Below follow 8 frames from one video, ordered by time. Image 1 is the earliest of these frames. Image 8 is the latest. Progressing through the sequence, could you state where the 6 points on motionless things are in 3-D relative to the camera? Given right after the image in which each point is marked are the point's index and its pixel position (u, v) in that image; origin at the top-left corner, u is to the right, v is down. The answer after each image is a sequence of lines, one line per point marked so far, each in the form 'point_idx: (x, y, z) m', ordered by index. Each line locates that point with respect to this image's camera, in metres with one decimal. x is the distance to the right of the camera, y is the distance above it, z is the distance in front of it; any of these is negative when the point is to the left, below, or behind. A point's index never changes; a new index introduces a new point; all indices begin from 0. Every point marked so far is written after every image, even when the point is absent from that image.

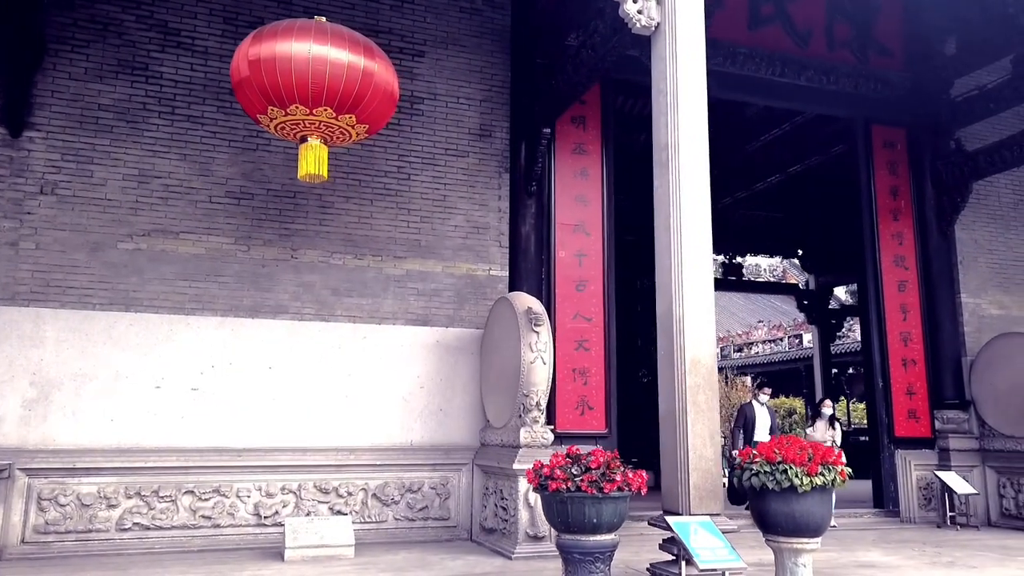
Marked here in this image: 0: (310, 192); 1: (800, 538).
0: (-1.6, +0.7, +5.9) m
1: (+1.4, -1.2, +3.8) m
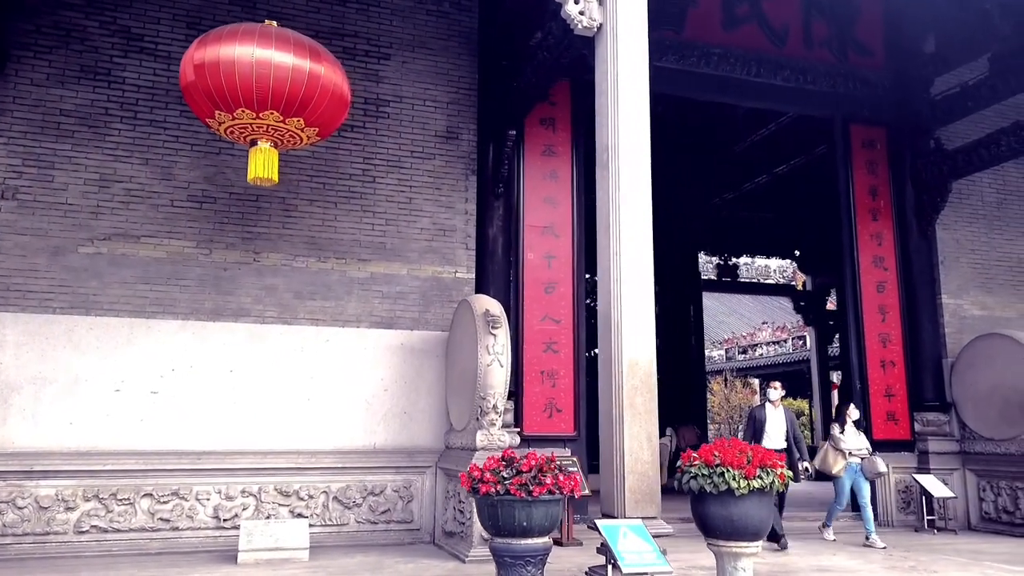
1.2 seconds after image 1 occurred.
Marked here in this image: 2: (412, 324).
0: (-1.8, +0.7, +5.9) m
1: (+1.1, -1.2, +3.8) m
2: (-0.8, -0.3, +6.1) m
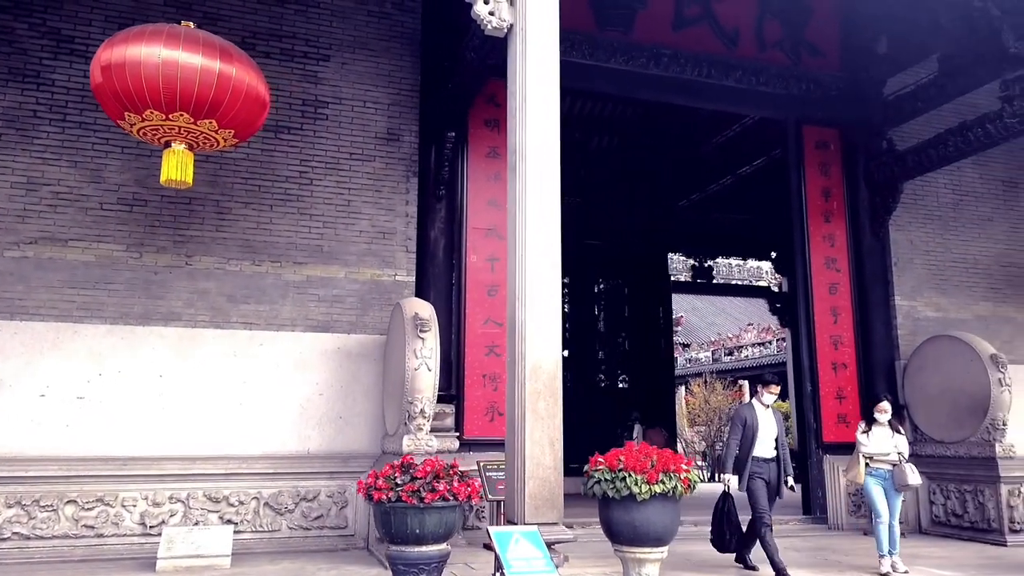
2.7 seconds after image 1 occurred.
0: (-2.3, +0.7, +5.8) m
1: (+0.6, -1.3, +3.7) m
2: (-1.3, -0.3, +6.0) m
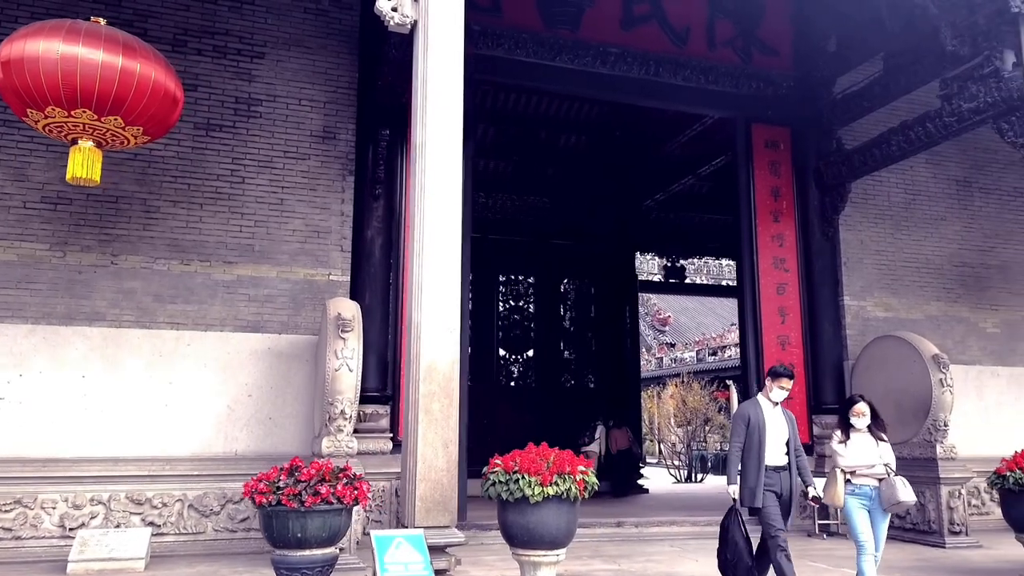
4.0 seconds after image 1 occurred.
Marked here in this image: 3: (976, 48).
0: (-2.8, +0.7, +5.8) m
1: (+0.1, -1.3, +3.7) m
2: (-1.8, -0.3, +6.0) m
3: (+3.6, +1.8, +5.9) m
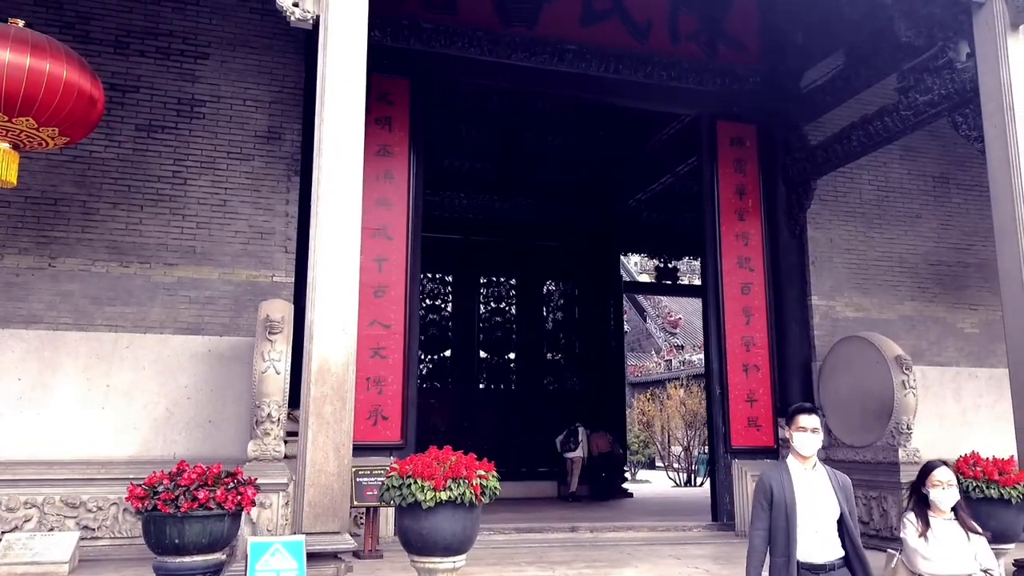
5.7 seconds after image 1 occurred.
0: (-3.3, +0.7, +5.8) m
1: (-0.4, -1.2, +3.6) m
2: (-2.2, -0.3, +5.9) m
3: (+3.1, +1.9, +5.7) m
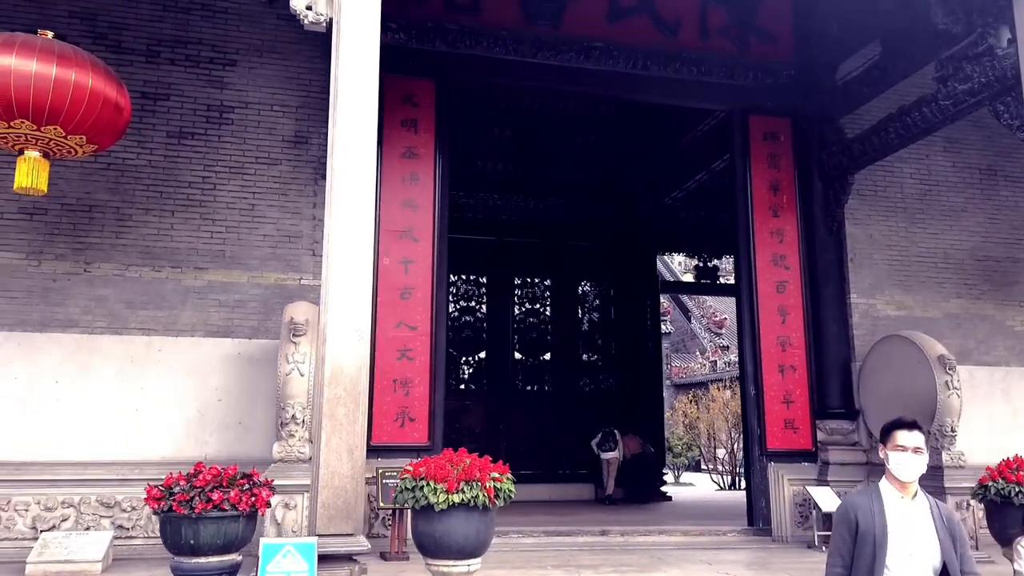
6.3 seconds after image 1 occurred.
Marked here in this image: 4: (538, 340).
0: (-3.1, +0.6, +5.9) m
1: (-0.3, -1.3, +3.5) m
2: (-2.0, -0.3, +6.0) m
3: (+3.3, +1.9, +5.5) m
4: (+0.4, -0.7, +11.1) m
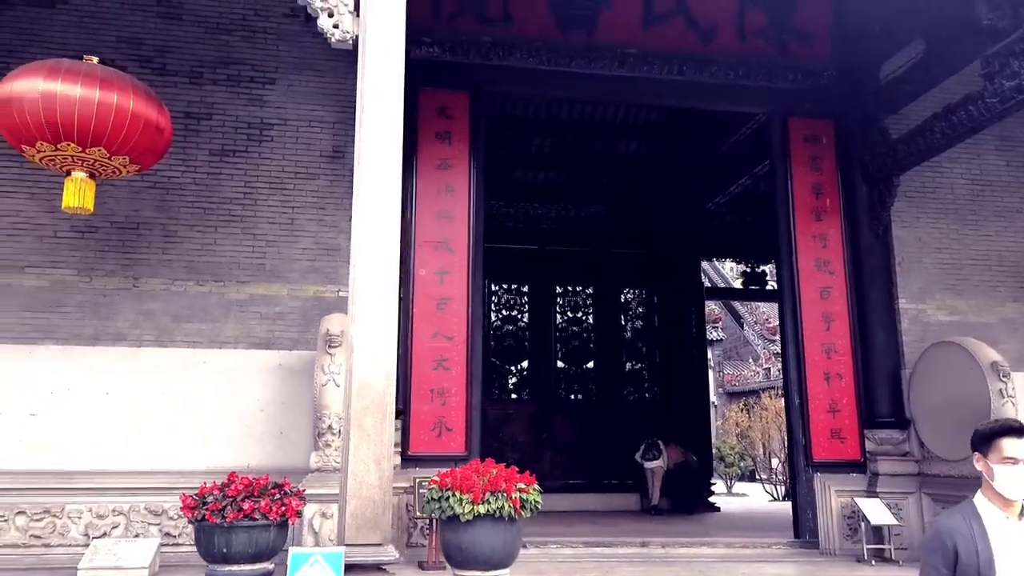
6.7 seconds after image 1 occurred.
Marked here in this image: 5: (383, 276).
0: (-2.8, +0.5, +6.1) m
1: (-0.2, -1.3, +3.5) m
2: (-1.7, -0.4, +6.1) m
3: (+3.5, +1.9, +5.3) m
4: (+1.0, -0.9, +11.1) m
5: (-0.6, +0.1, +3.8) m
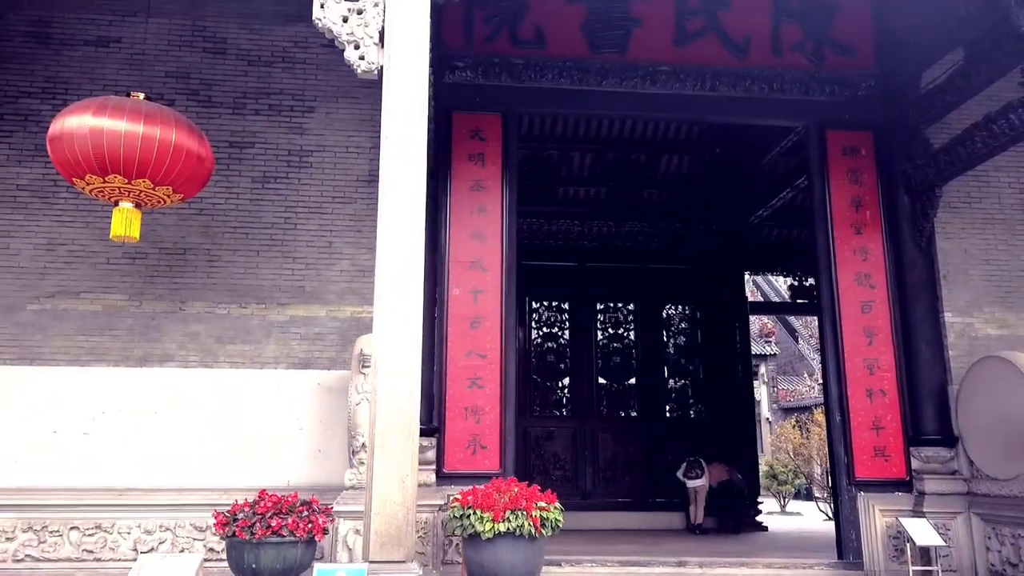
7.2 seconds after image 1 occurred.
0: (-2.6, +0.3, +6.4) m
1: (-0.1, -1.4, +3.6) m
2: (-1.5, -0.6, +6.3) m
3: (+3.7, +1.8, +5.2) m
4: (+1.6, -1.1, +11.0) m
5: (-0.5, 0.0, +3.9) m
